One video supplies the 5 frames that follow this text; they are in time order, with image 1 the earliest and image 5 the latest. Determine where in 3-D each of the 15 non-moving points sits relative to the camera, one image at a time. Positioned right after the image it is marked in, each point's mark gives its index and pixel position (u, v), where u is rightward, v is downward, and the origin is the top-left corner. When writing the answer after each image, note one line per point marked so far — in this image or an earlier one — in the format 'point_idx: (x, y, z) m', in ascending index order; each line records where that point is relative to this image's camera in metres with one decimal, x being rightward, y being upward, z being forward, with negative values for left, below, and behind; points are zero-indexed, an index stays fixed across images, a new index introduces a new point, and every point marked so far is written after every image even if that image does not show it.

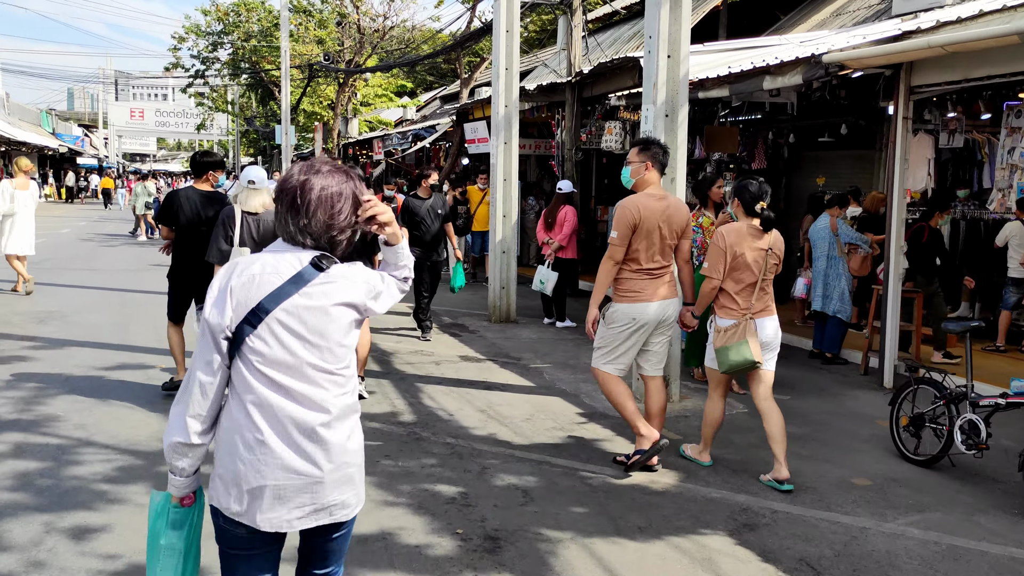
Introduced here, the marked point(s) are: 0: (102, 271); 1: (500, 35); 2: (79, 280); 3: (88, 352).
0: (-6.2, +0.3, +13.2) m
1: (-0.1, +2.7, +9.5) m
2: (-5.9, +0.1, +12.1) m
3: (-3.5, -0.5, +7.3) m
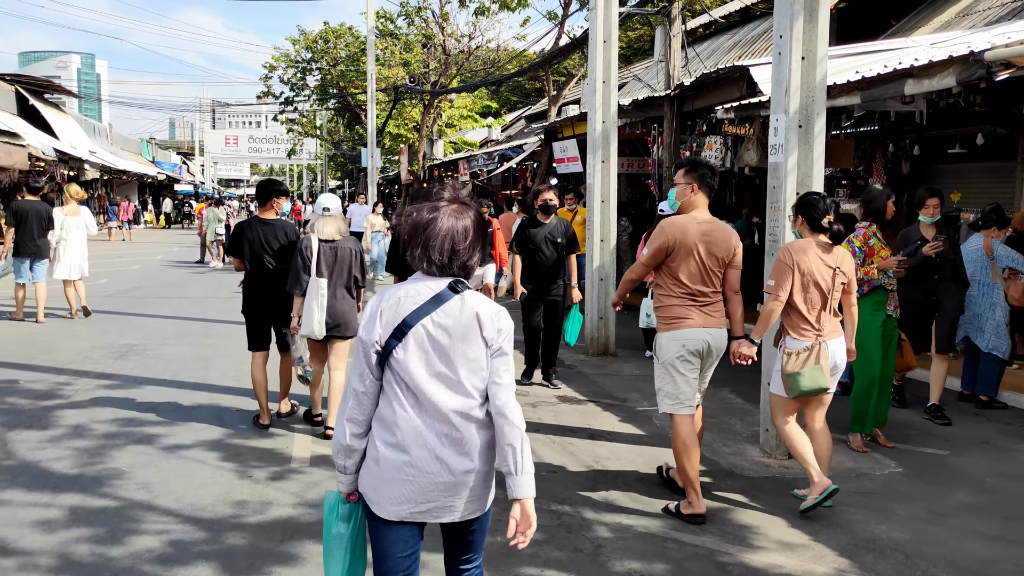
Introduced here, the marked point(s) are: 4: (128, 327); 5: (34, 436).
0: (-4.8, -0.2, +13.1) m
1: (+0.8, +2.4, +8.8) m
2: (-4.7, -0.3, +11.9) m
3: (-2.7, -0.8, +6.9) m
4: (-4.4, -0.5, +10.0) m
5: (-3.0, -0.9, +5.4) m
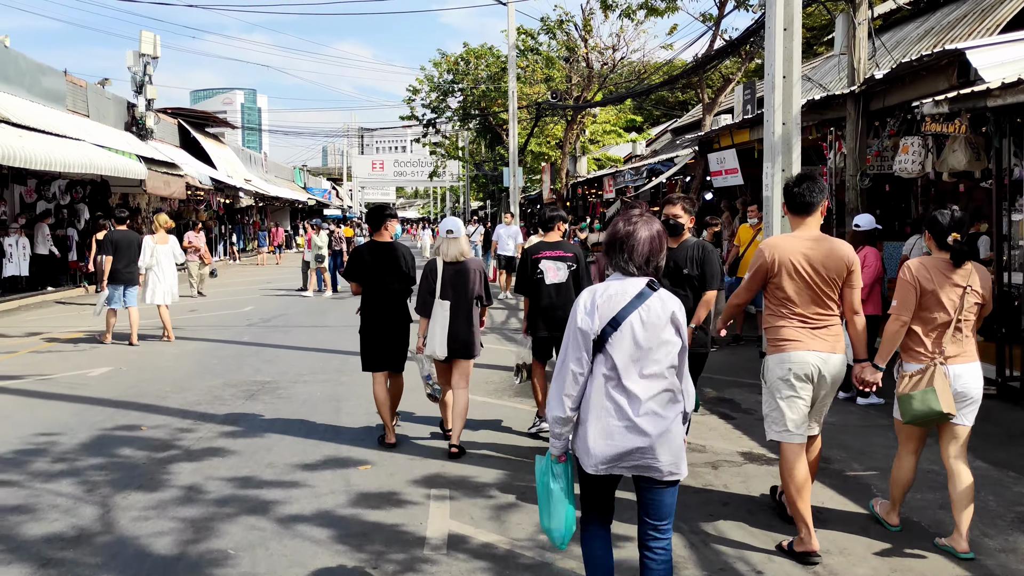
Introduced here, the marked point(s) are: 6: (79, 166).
0: (-2.6, -0.6, +12.6) m
1: (+2.3, +2.2, +7.5) m
2: (-2.7, -0.7, +11.4) m
3: (-1.5, -1.1, +6.1) m
4: (-2.7, -0.8, +9.5) m
5: (-2.0, -1.1, +4.7) m
6: (-7.6, +2.1, +15.4) m
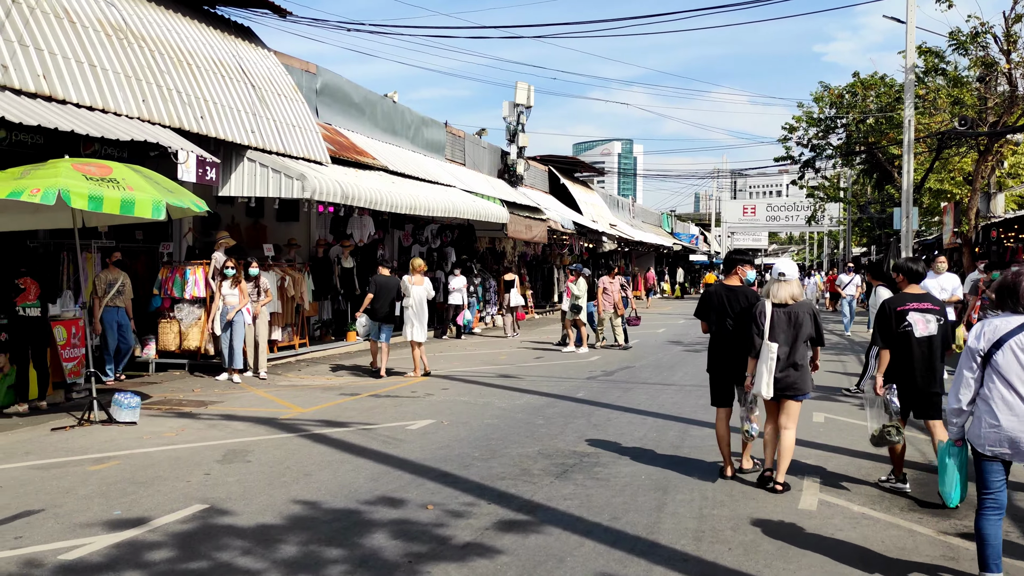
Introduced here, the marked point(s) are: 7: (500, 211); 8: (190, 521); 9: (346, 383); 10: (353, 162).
0: (+2.1, -1.3, +11.1) m
1: (+4.6, +1.6, +4.6) m
2: (+1.5, -1.3, +10.0) m
3: (+0.4, -1.4, +4.7) m
4: (+0.7, -1.3, +8.3) m
5: (-0.6, -1.4, +3.7) m
6: (-1.2, +1.4, +15.7) m
7: (-0.2, +1.6, +18.8) m
8: (-1.7, -1.3, +4.7) m
9: (-2.1, -1.2, +11.1) m
10: (-2.6, +2.1, +14.5) m
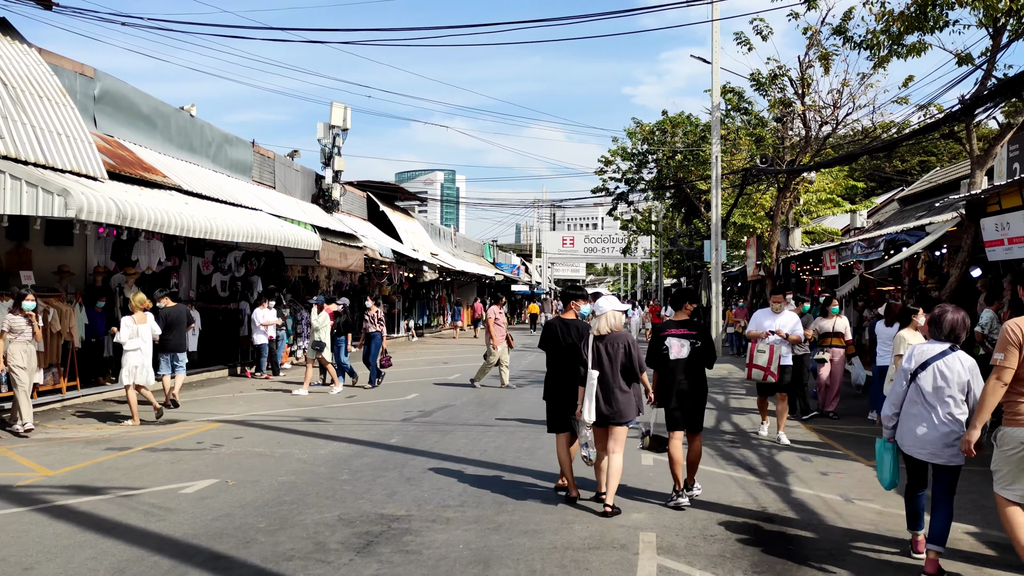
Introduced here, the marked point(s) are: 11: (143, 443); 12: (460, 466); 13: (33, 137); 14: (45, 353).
0: (-0.2, -1.6, +10.2) m
1: (+3.6, +1.5, +4.5) m
2: (-0.5, -1.6, +9.1) m
3: (-0.5, -1.6, +3.7) m
4: (-0.9, -1.6, +7.3) m
5: (-1.2, -1.5, +2.5) m
6: (-4.3, +0.9, +14.2) m
7: (-4.0, +1.0, +17.5) m
8: (-2.6, -1.4, +3.3) m
9: (-4.2, -1.6, +9.4) m
10: (-5.5, +1.6, +12.8) m
11: (-3.7, -1.6, +8.9) m
12: (-0.5, -1.6, +7.9) m
13: (-5.7, +1.8, +10.4) m
14: (-6.1, -0.9, +11.5) m
